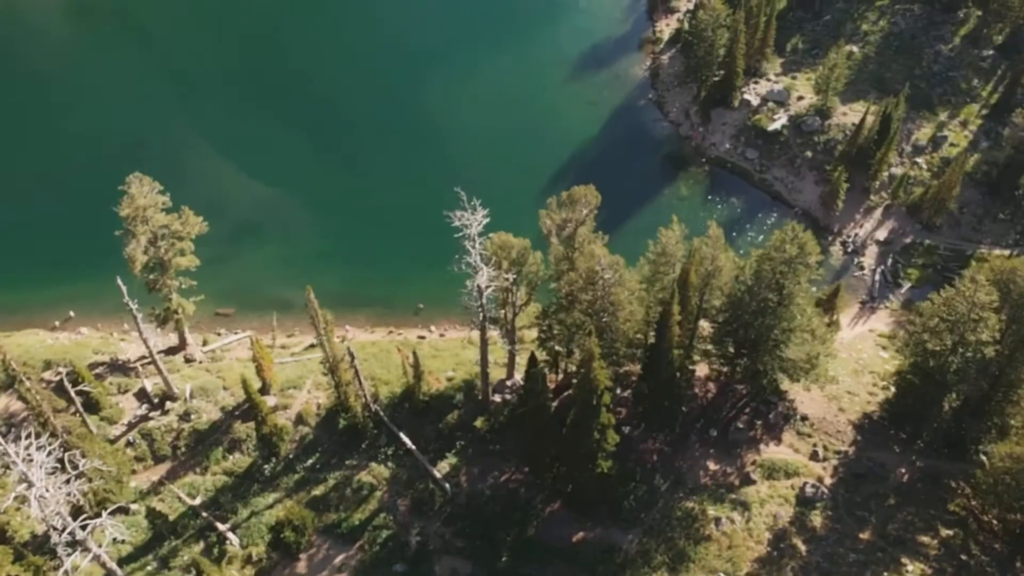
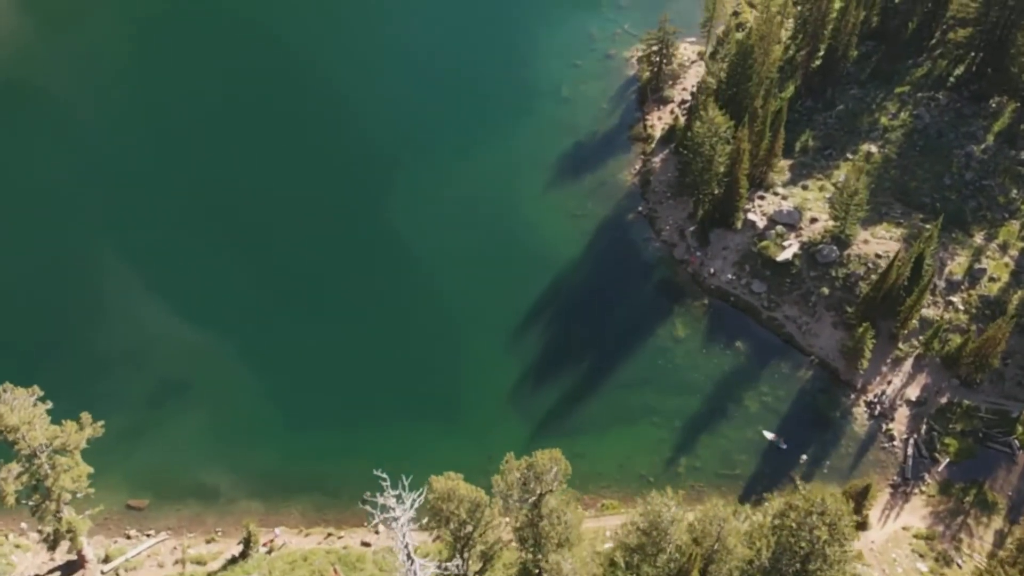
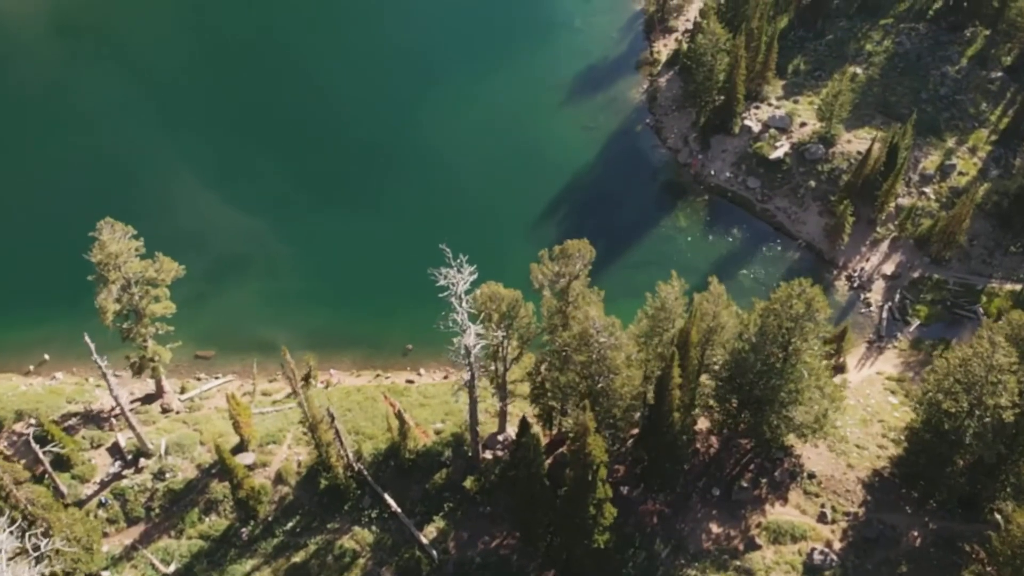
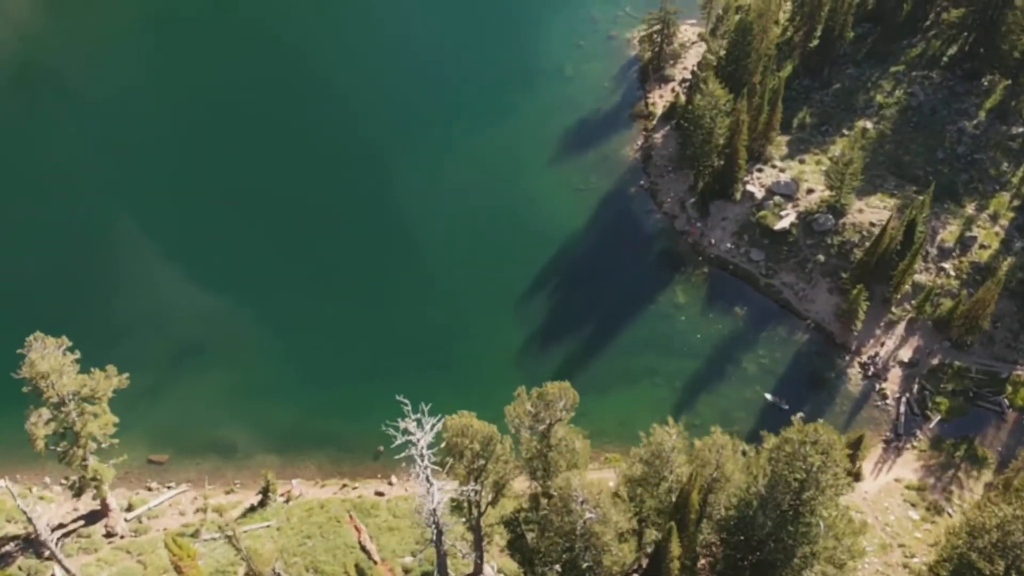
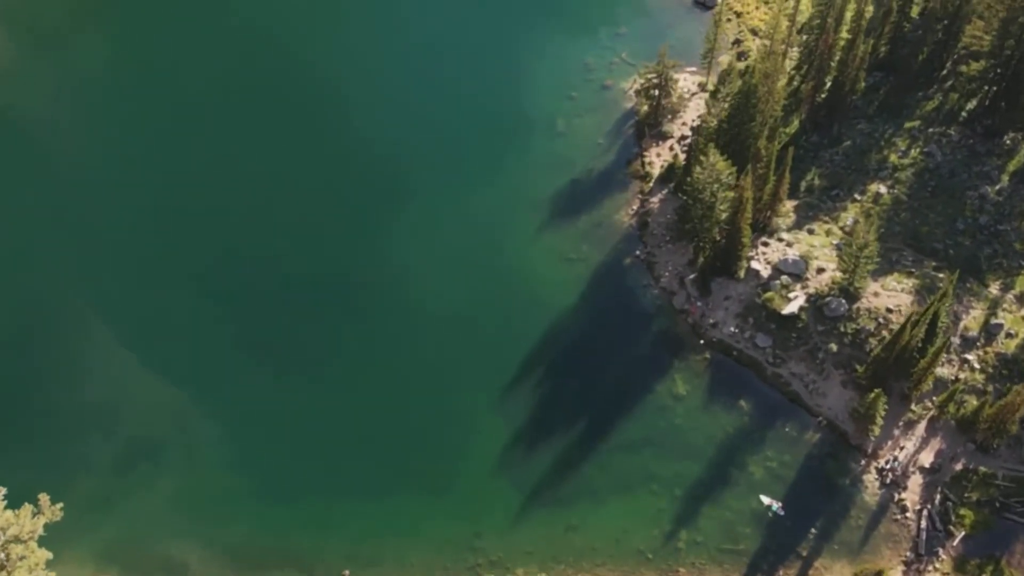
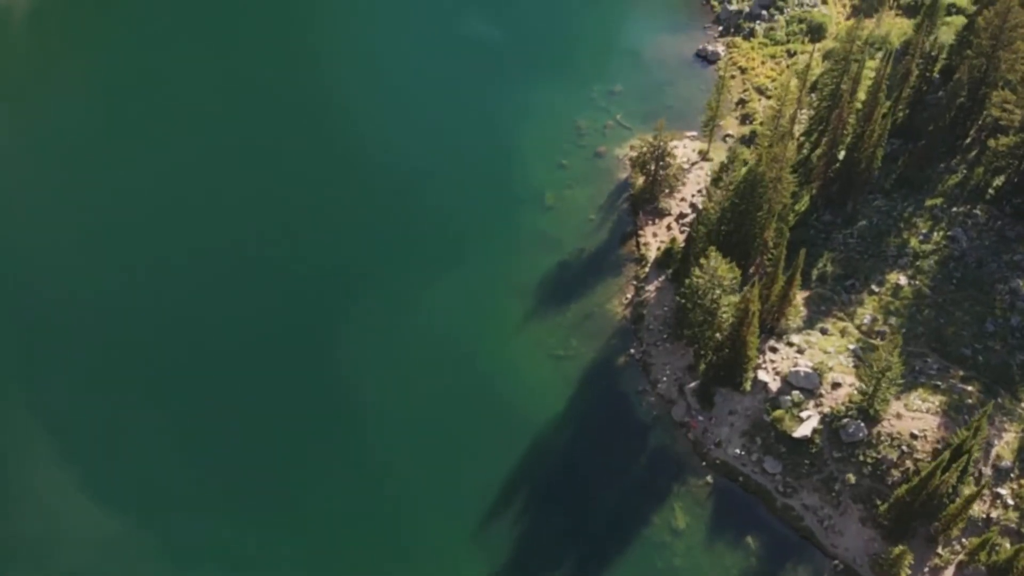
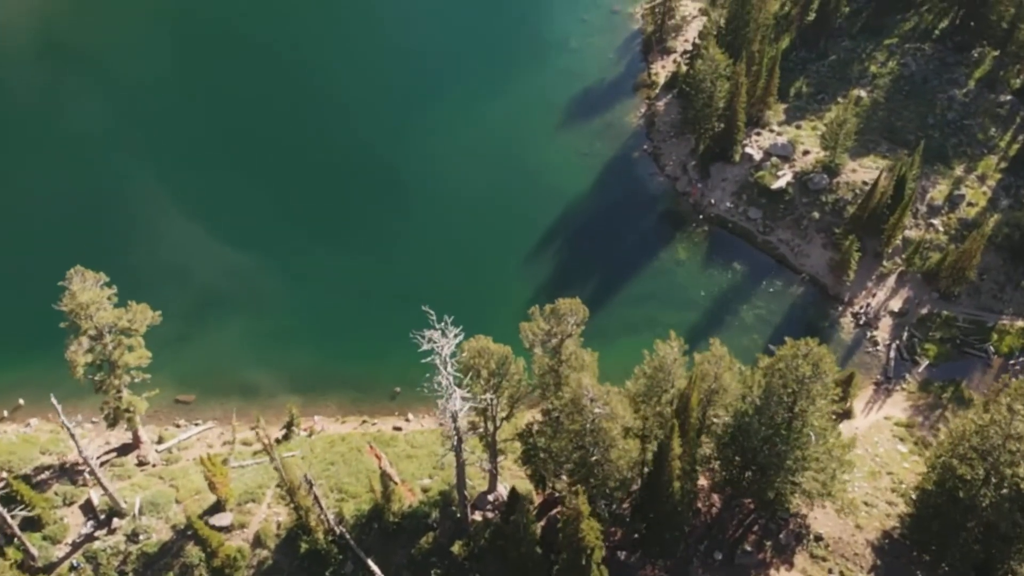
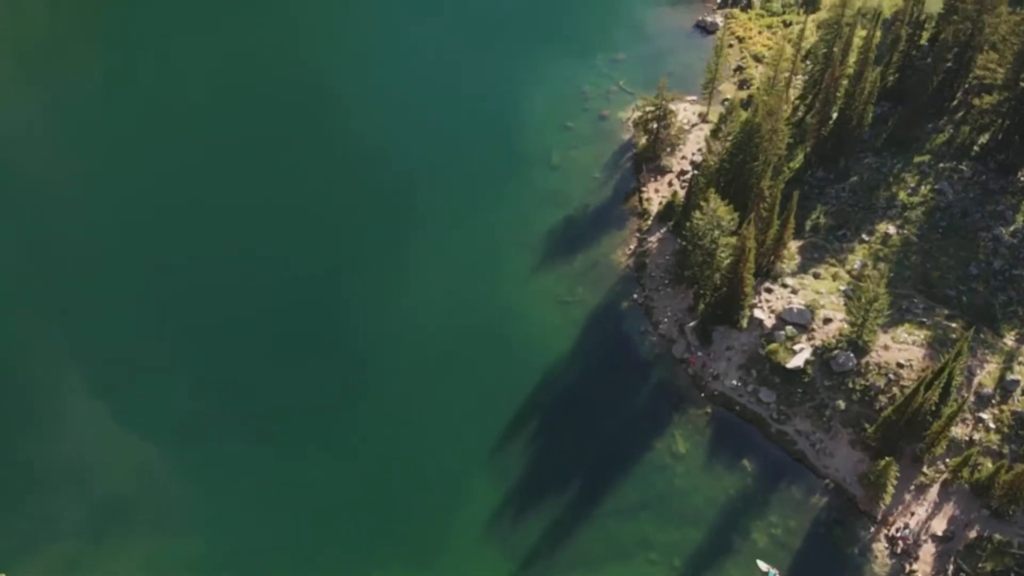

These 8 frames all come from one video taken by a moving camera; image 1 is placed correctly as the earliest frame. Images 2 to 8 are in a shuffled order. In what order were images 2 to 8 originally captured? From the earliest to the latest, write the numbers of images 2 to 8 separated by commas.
3, 7, 4, 2, 5, 8, 6
